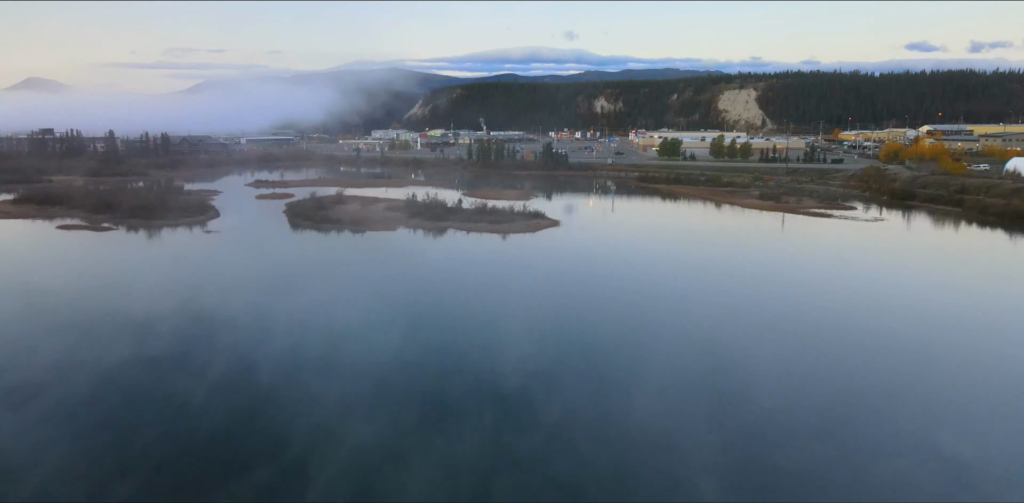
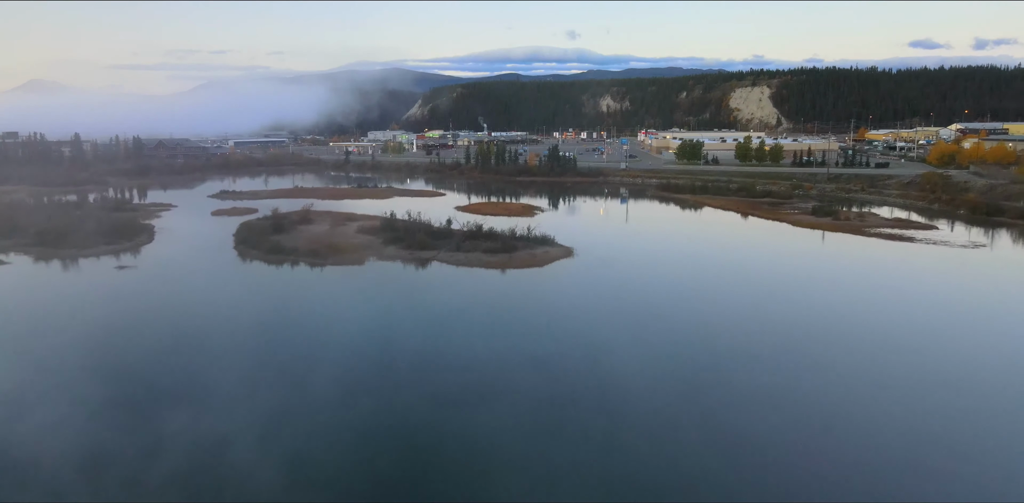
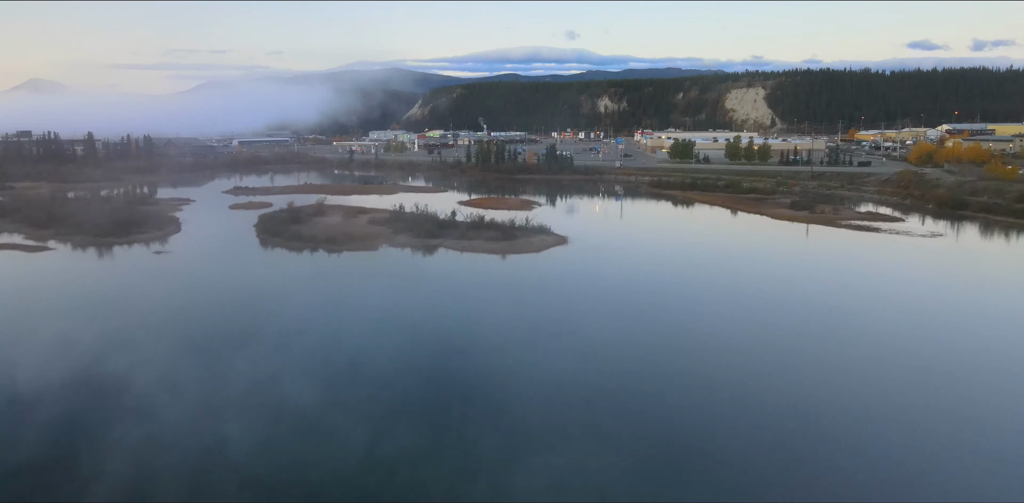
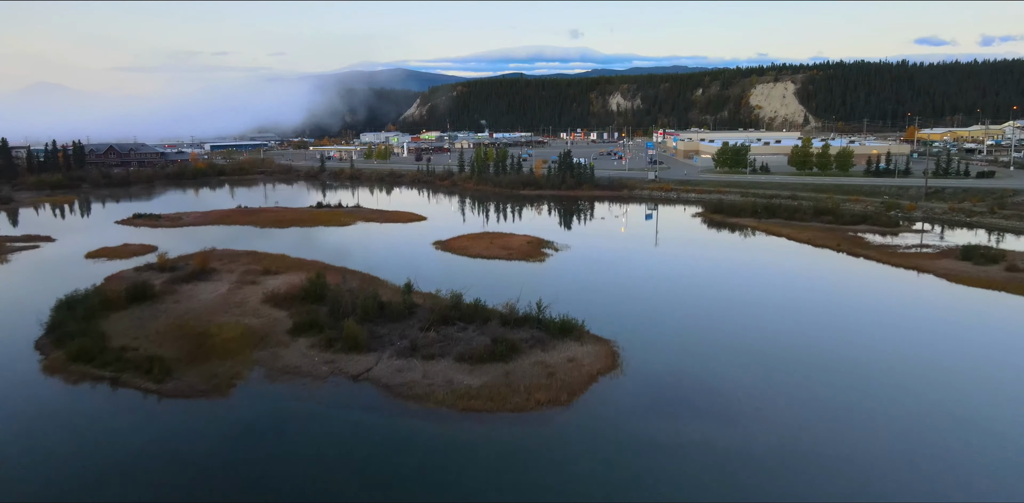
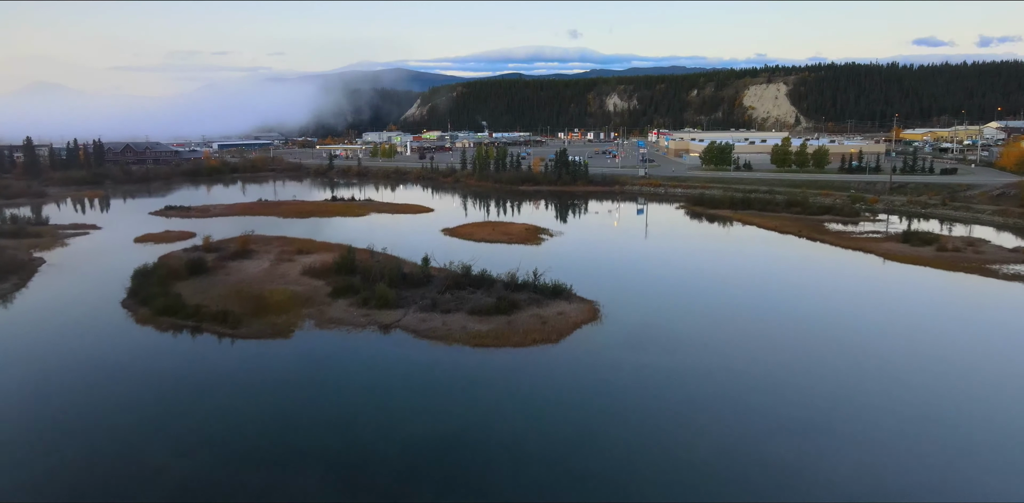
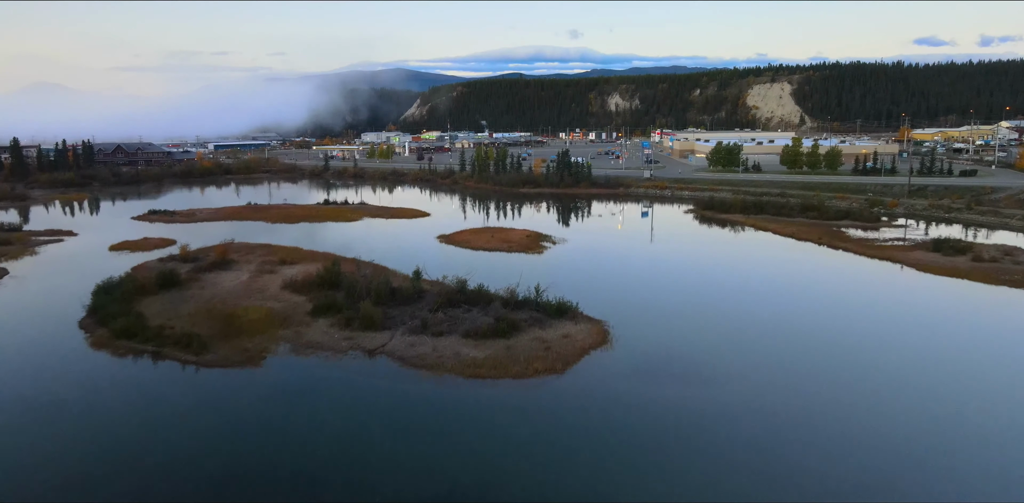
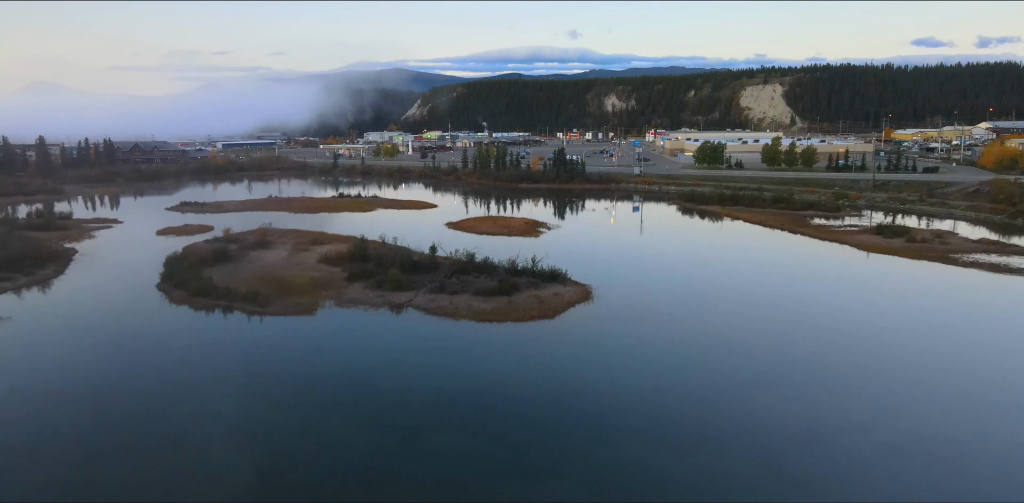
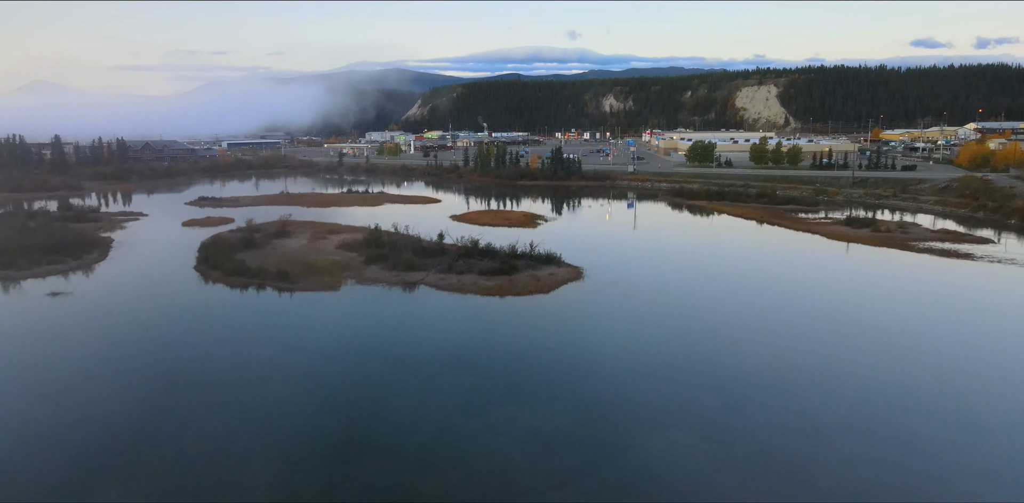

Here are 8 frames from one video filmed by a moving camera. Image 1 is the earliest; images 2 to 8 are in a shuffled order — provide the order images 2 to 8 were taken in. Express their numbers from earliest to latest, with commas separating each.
3, 2, 8, 7, 5, 6, 4
